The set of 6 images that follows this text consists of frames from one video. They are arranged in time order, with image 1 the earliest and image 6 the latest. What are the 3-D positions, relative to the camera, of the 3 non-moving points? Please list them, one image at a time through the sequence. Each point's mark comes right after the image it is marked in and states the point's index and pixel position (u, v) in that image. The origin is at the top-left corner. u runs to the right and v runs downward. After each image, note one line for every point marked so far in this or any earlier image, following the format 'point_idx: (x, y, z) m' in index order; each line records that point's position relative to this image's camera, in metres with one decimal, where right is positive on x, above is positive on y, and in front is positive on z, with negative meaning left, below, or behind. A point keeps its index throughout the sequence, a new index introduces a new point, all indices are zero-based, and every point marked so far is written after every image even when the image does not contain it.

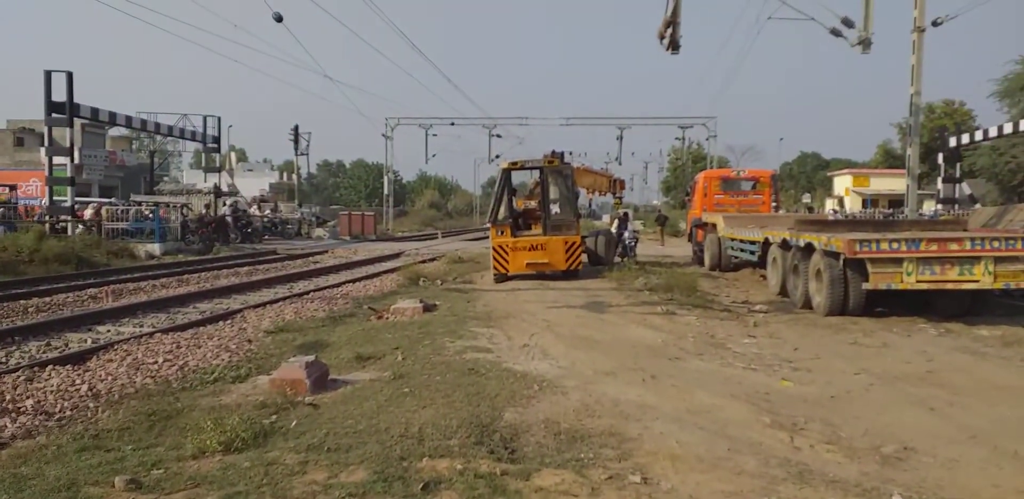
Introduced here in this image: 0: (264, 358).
0: (-2.8, -1.2, +10.7) m
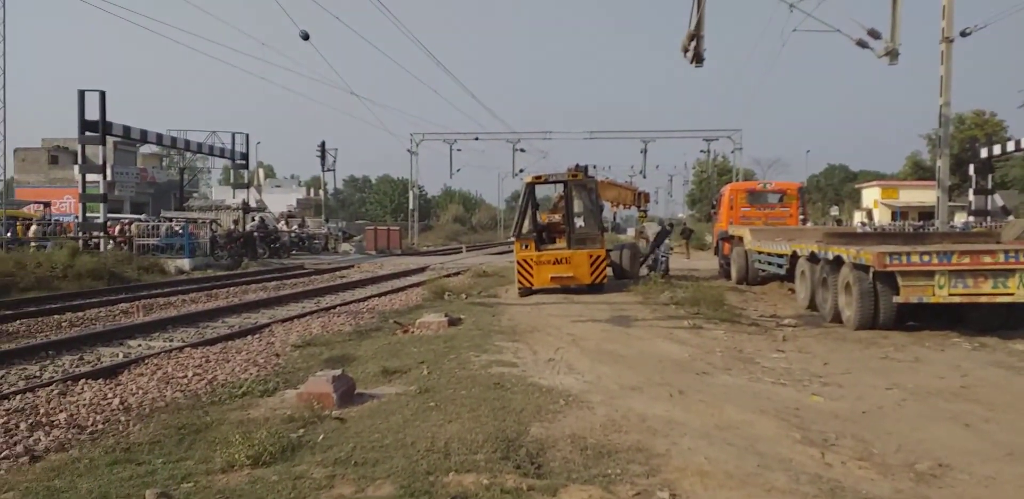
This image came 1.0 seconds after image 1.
0: (-2.5, -1.4, +10.7) m
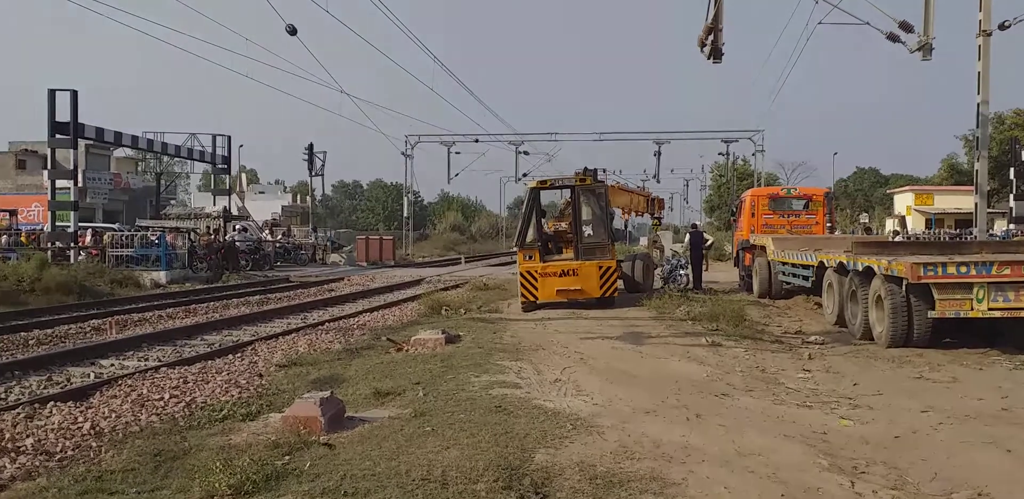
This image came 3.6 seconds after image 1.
0: (-2.4, -1.5, +10.0) m
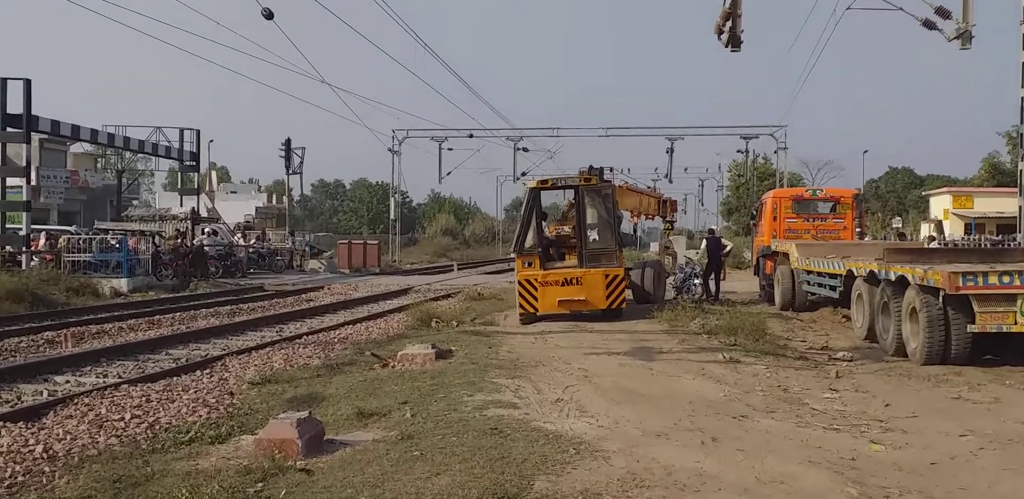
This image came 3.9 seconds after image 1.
0: (-2.5, -1.6, +9.1) m
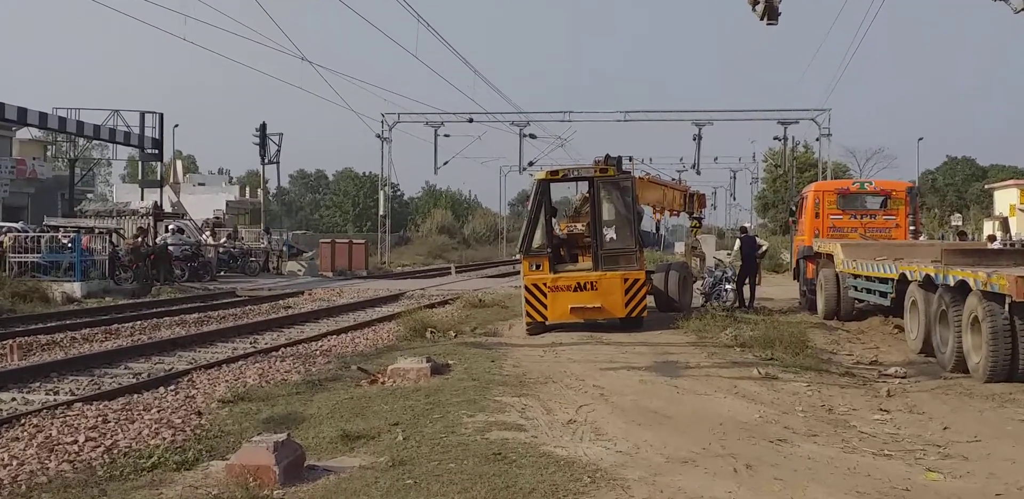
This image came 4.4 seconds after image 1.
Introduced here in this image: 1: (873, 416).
0: (-2.4, -1.6, +8.0) m
1: (+3.1, -1.4, +8.4) m
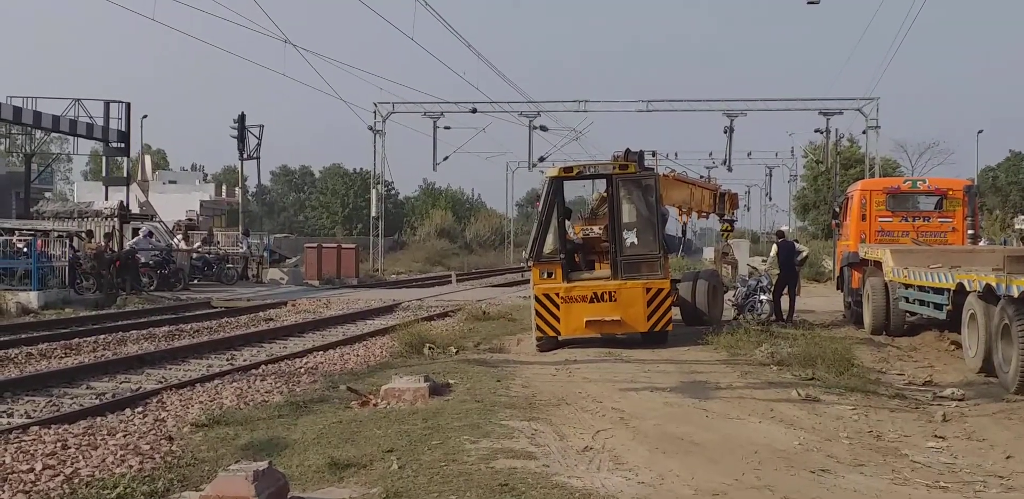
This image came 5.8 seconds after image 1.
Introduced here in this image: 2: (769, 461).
0: (-2.4, -1.6, +7.2) m
1: (+3.1, -1.5, +7.5) m
2: (+1.9, -1.5, +7.1) m
